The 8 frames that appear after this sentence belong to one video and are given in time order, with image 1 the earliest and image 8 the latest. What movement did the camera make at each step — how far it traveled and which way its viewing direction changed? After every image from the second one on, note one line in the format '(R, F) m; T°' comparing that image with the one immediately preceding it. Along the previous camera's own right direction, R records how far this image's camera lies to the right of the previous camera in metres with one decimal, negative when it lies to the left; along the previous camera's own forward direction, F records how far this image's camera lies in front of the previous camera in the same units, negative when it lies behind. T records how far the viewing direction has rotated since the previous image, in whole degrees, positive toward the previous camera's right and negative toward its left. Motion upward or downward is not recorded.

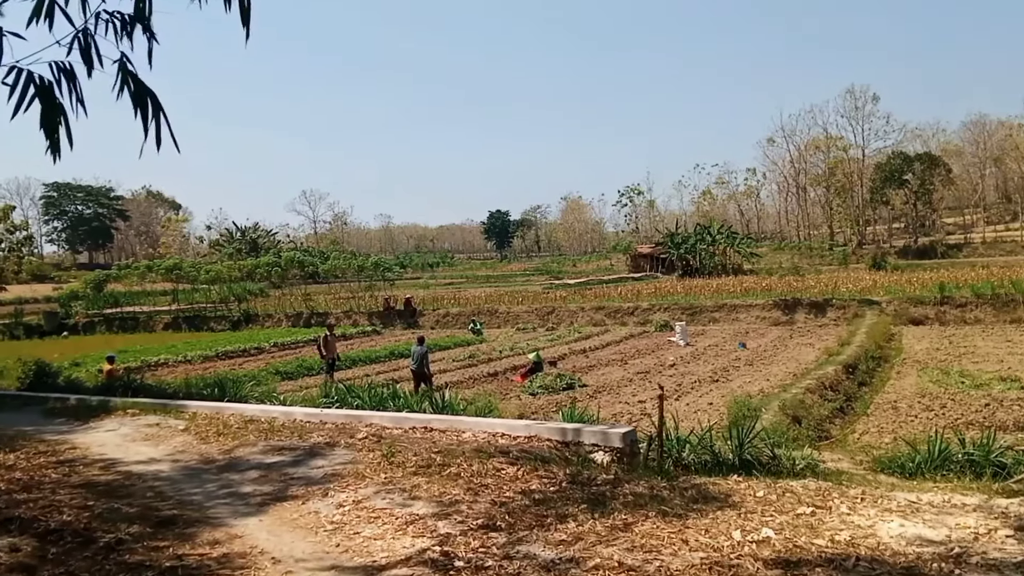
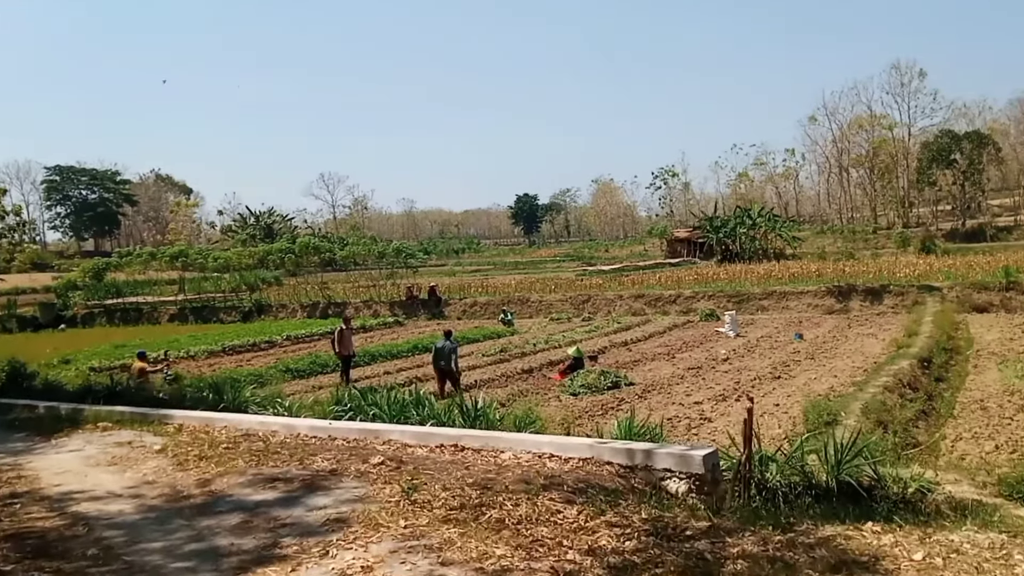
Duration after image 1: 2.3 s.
(-0.3, +1.9) m; -1°
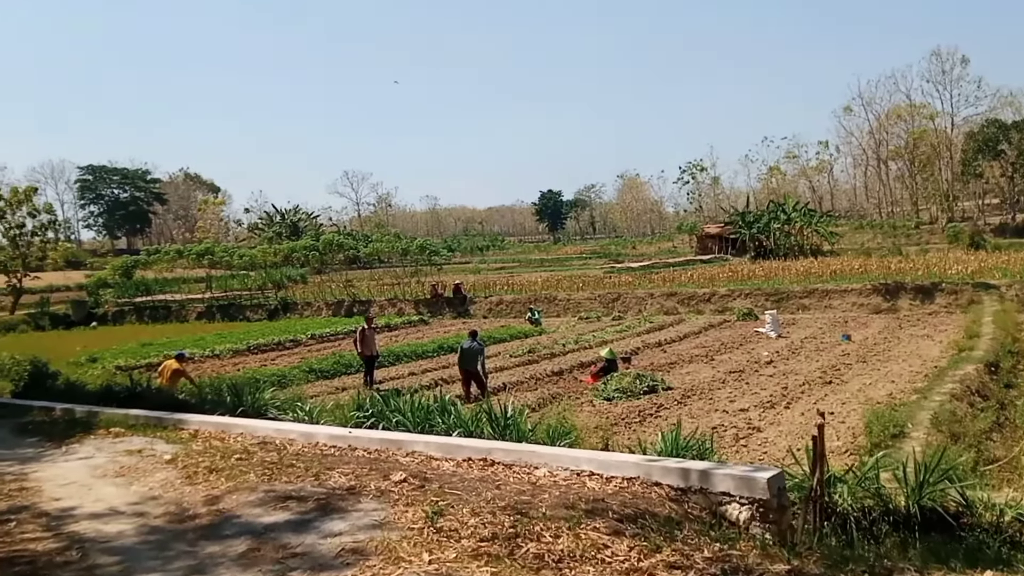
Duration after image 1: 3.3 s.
(-0.1, +0.8) m; -2°
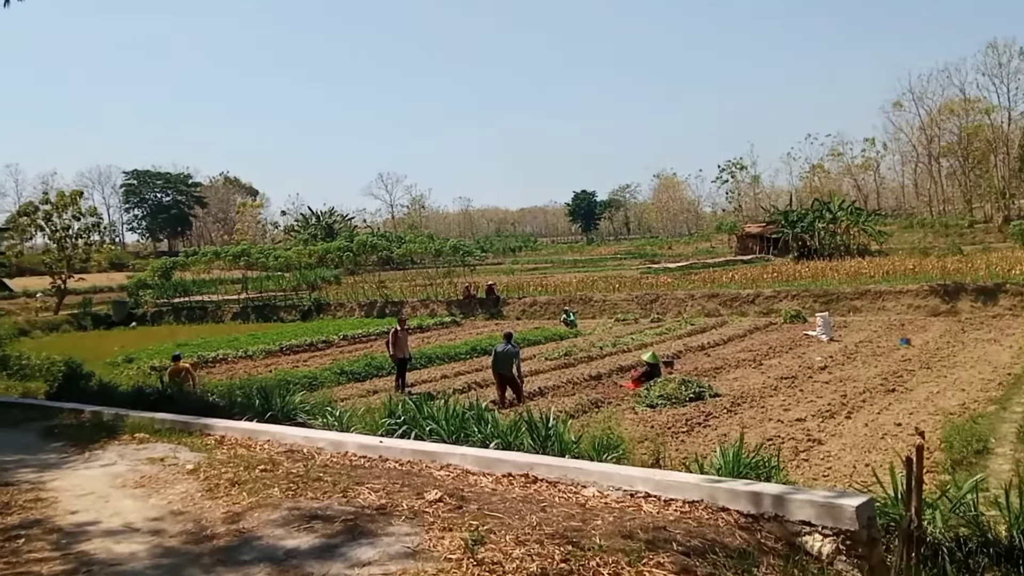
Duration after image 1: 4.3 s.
(-0.1, +0.6) m; -2°
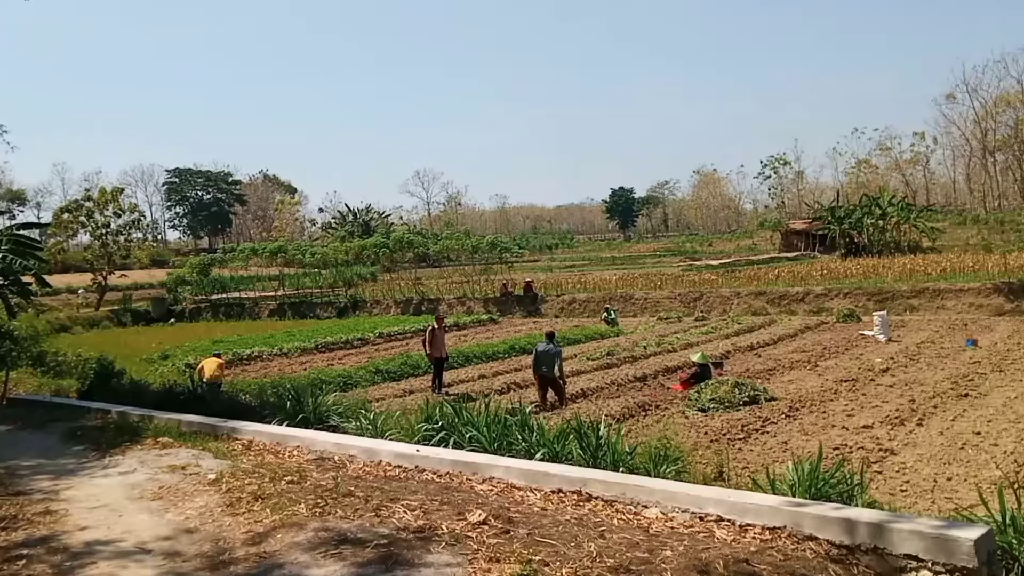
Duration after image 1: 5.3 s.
(-0.1, +0.7) m; -3°
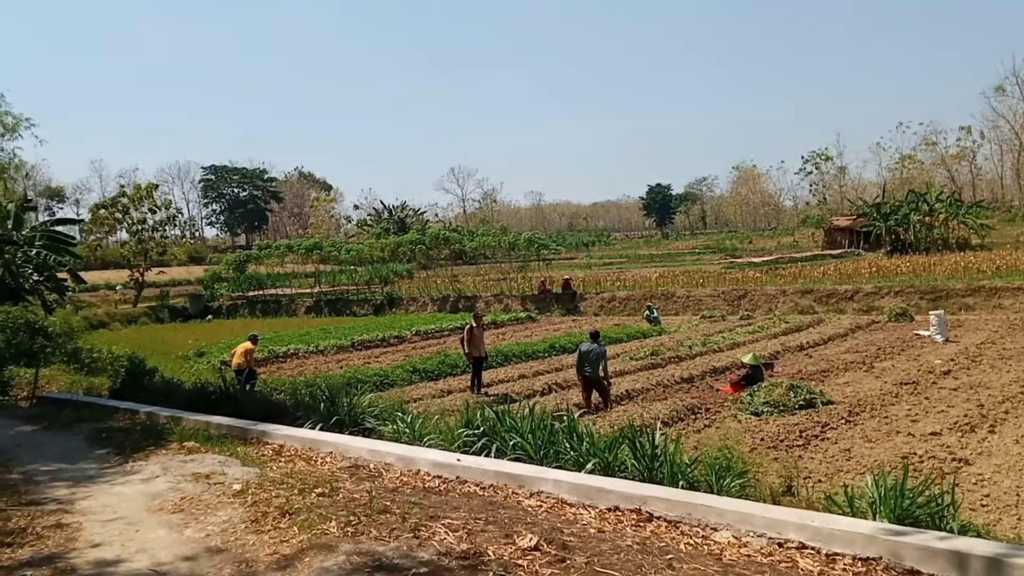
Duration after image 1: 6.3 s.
(-0.1, +0.6) m; -2°
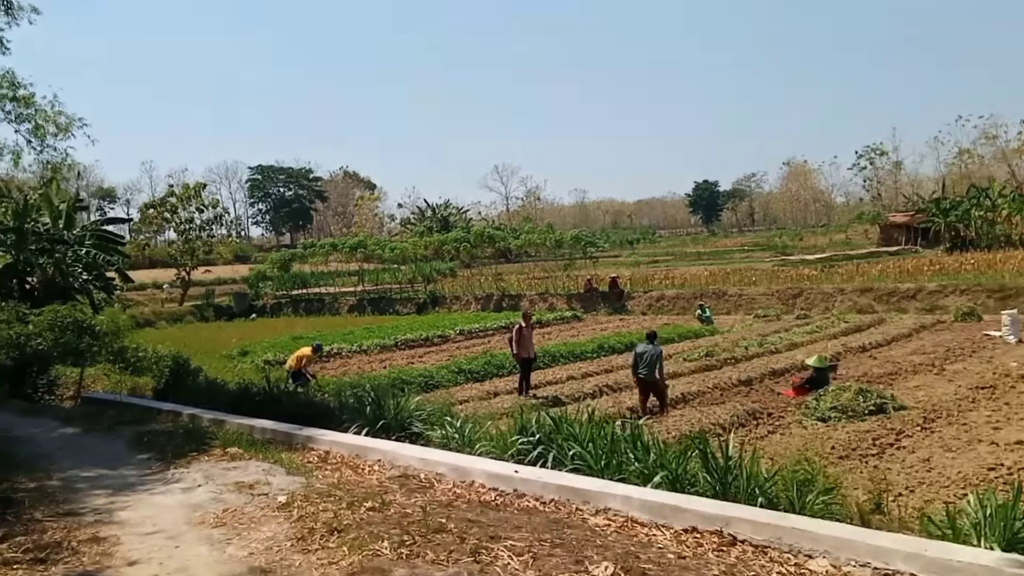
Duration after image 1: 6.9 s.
(-0.2, +0.5) m; -3°
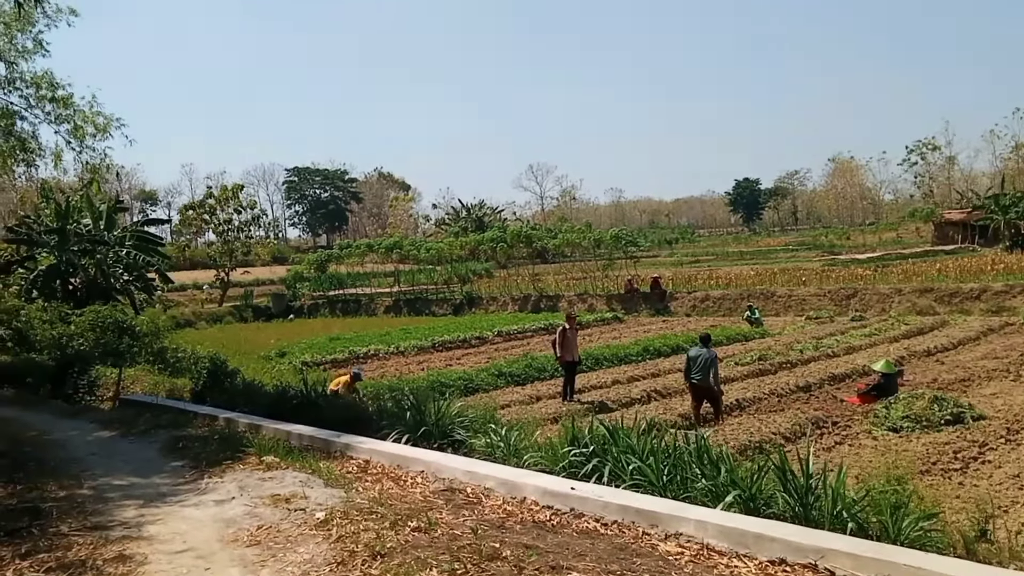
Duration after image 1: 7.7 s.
(-0.2, +0.6) m; -3°
